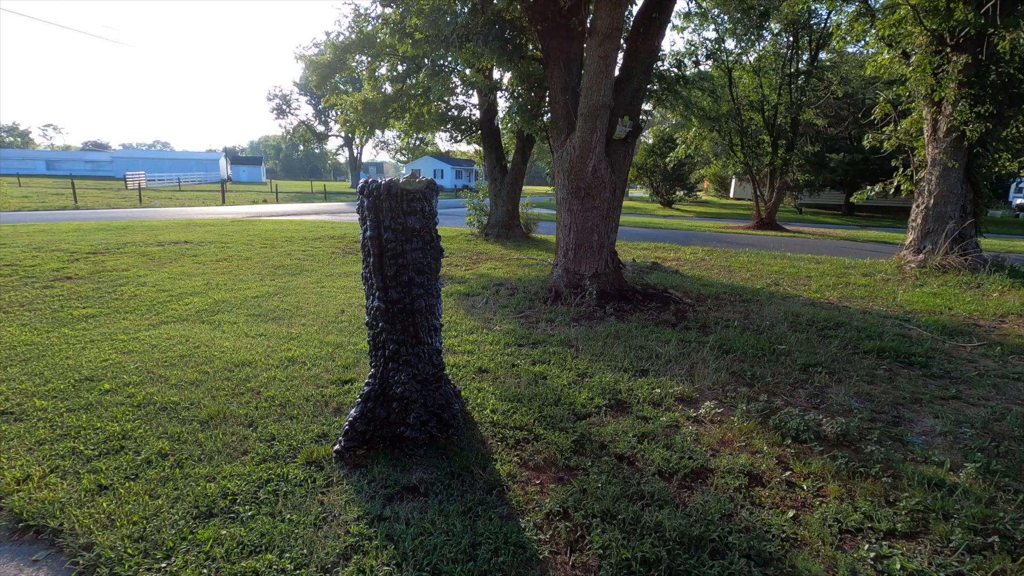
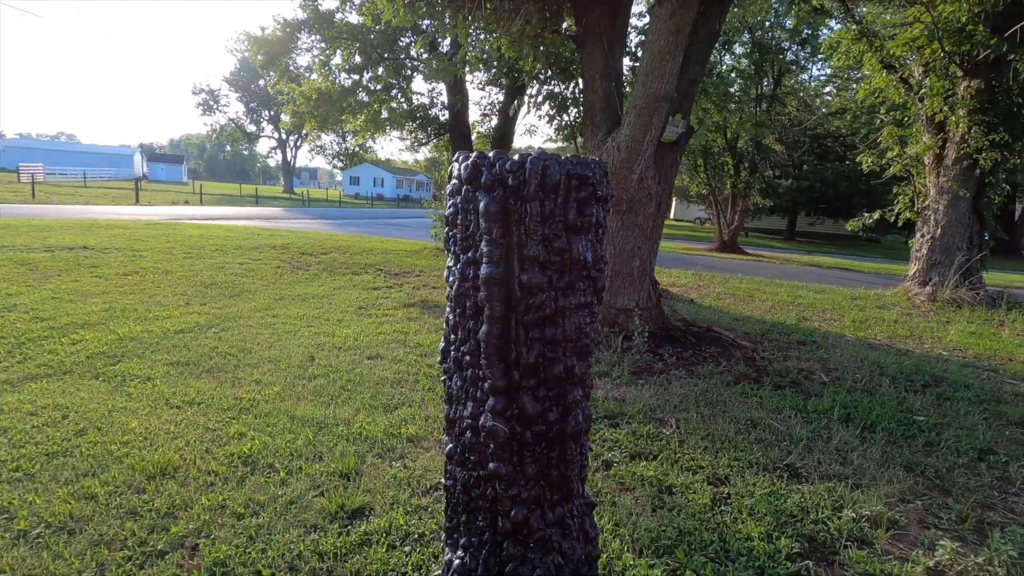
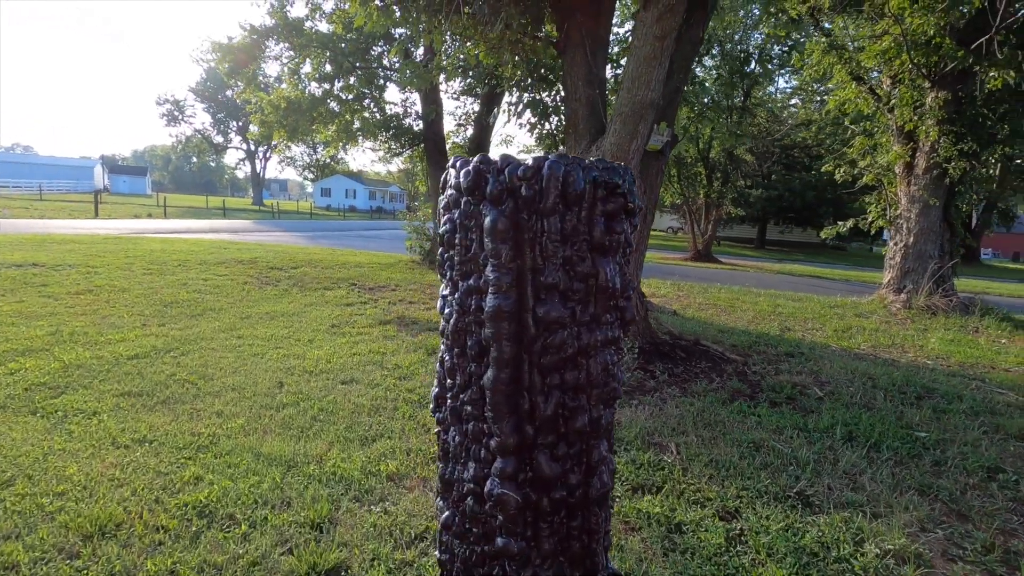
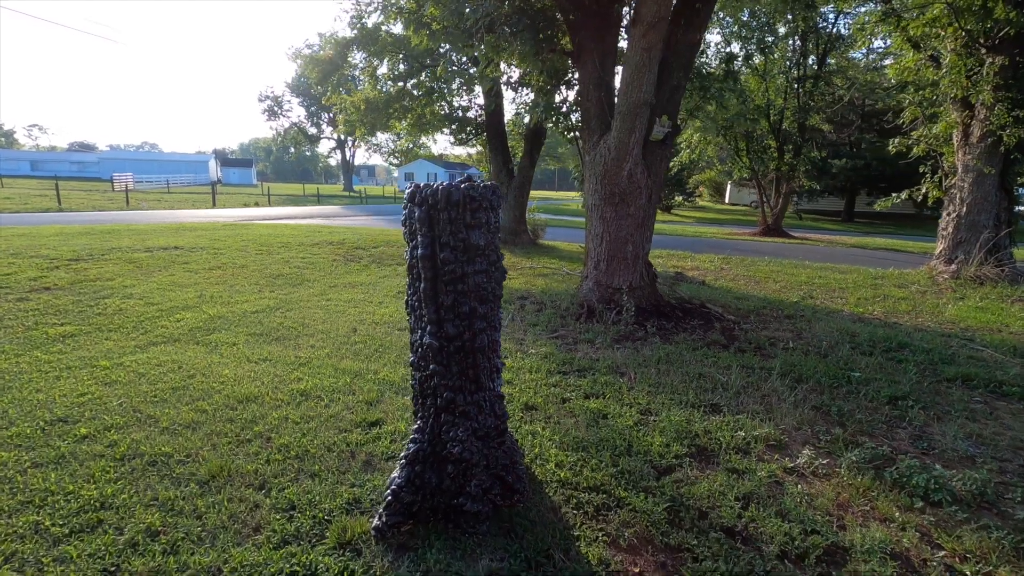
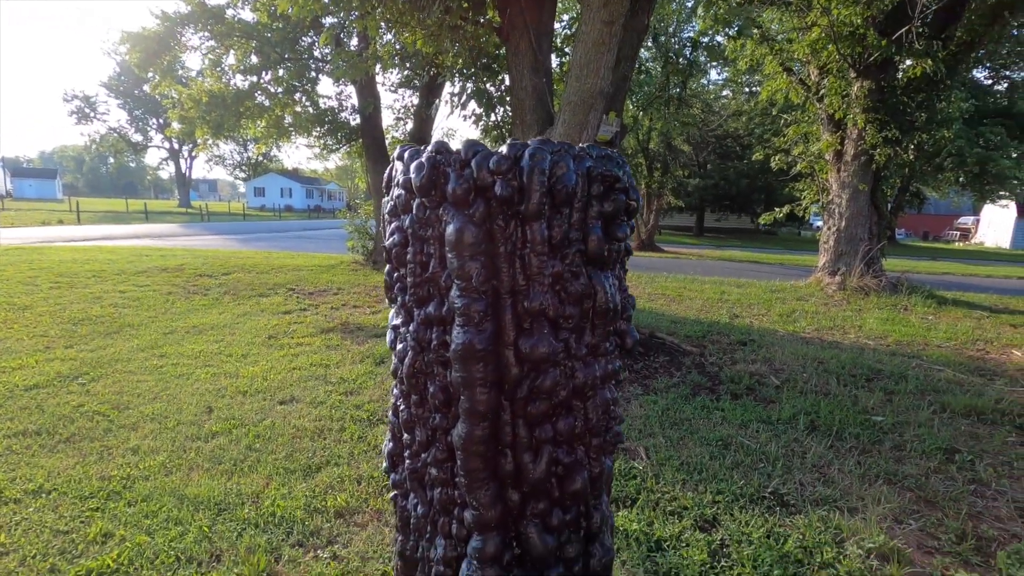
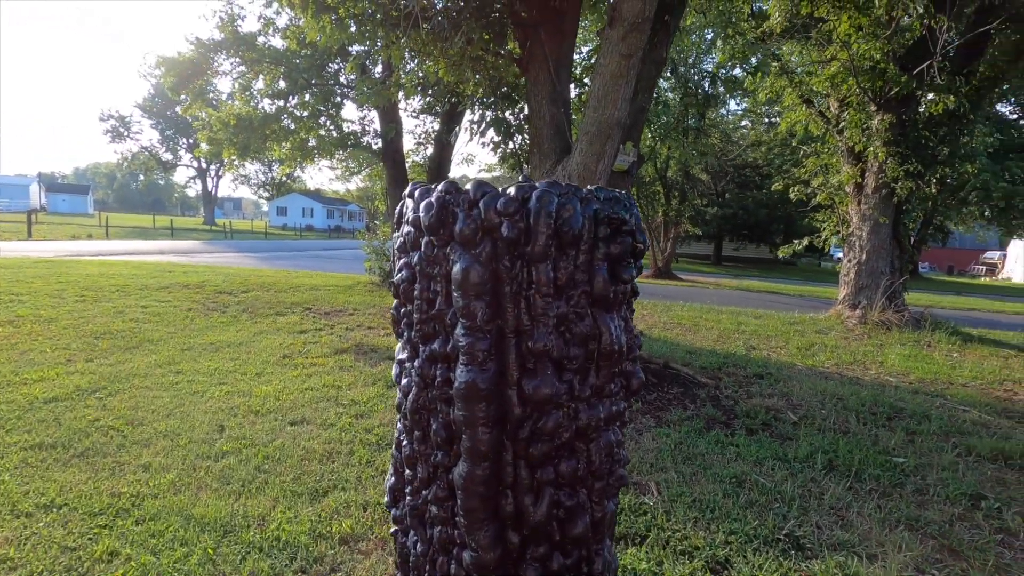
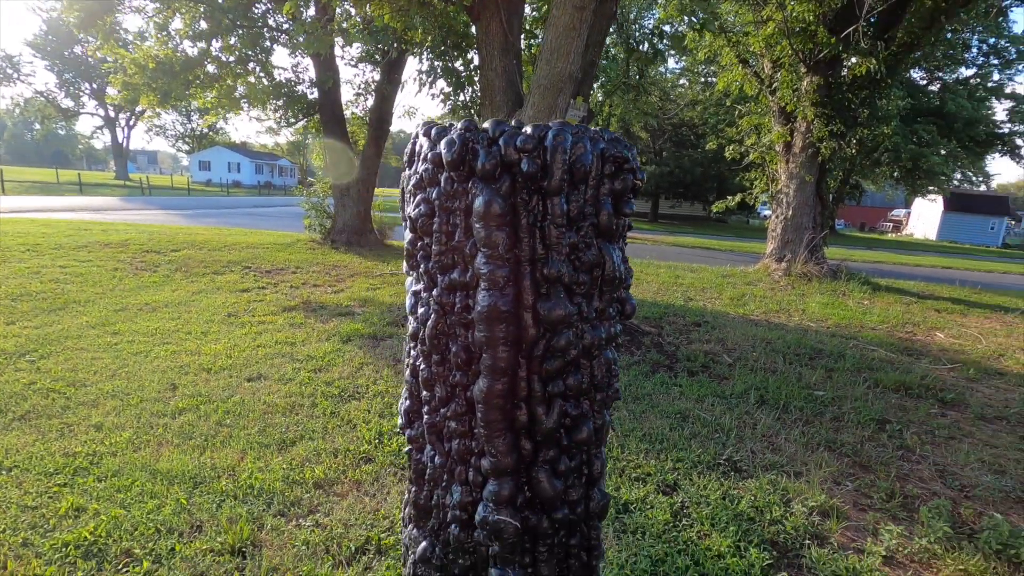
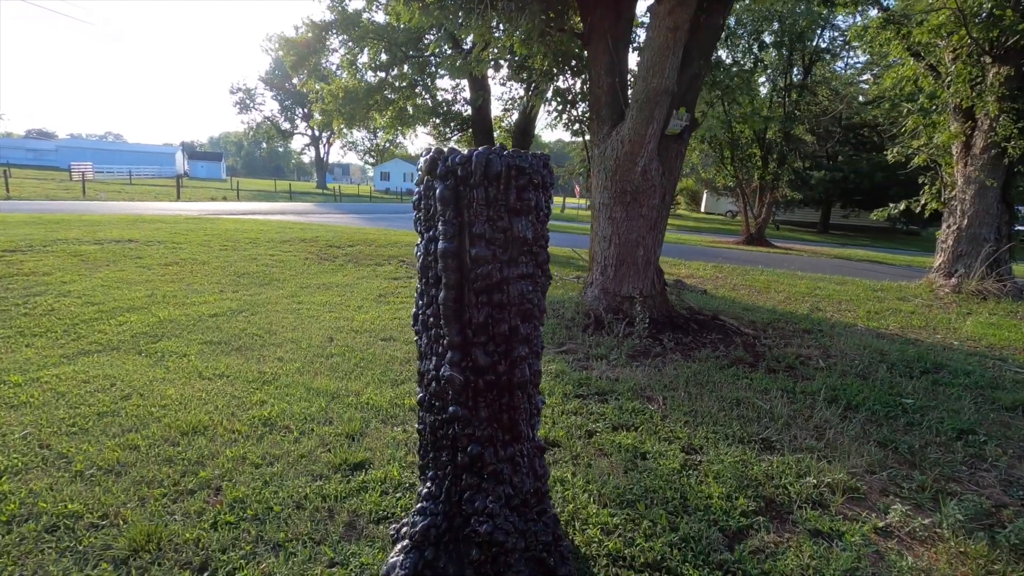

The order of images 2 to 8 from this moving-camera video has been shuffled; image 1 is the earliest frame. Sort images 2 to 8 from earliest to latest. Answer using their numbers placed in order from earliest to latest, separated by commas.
4, 8, 2, 3, 6, 5, 7
